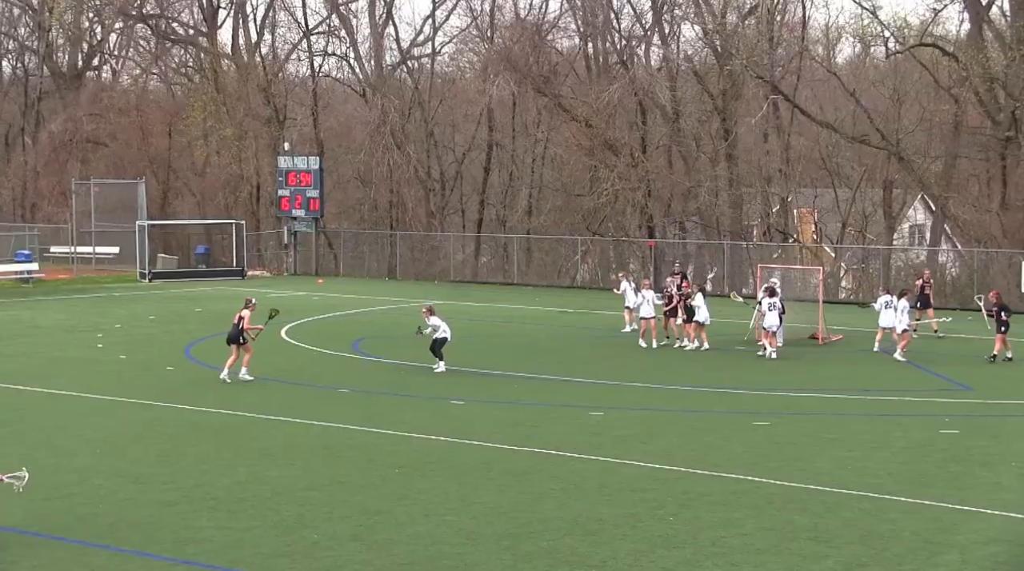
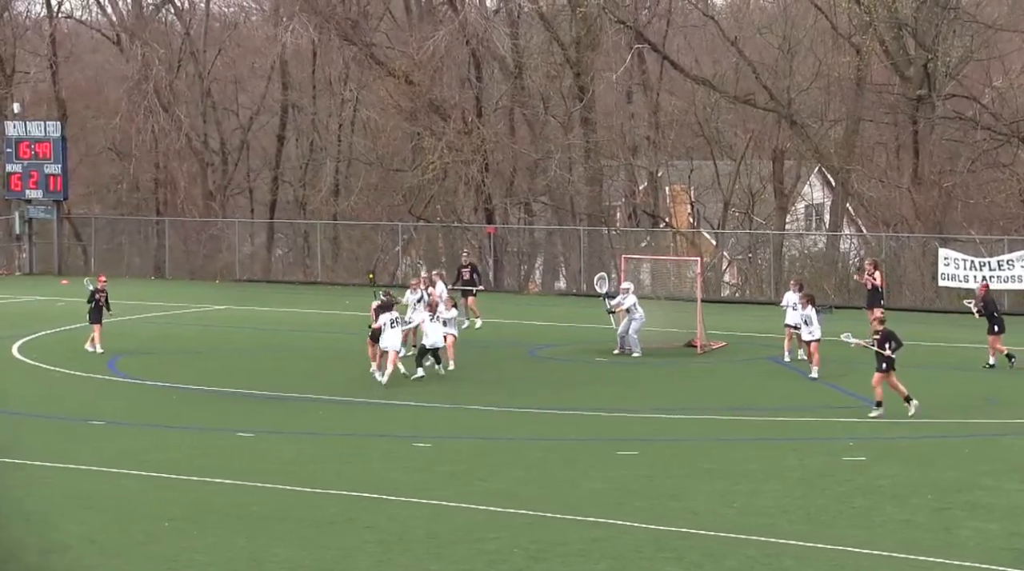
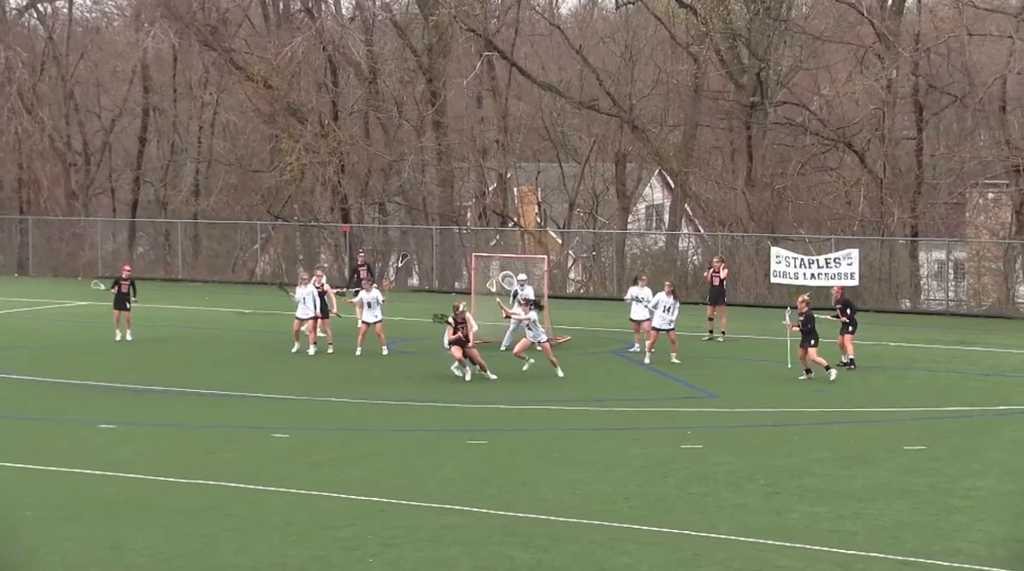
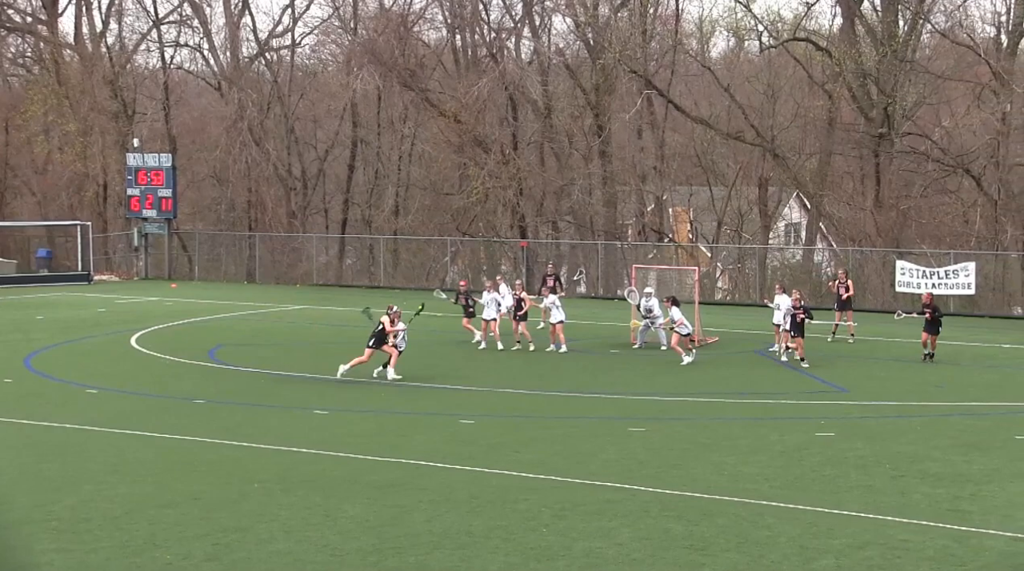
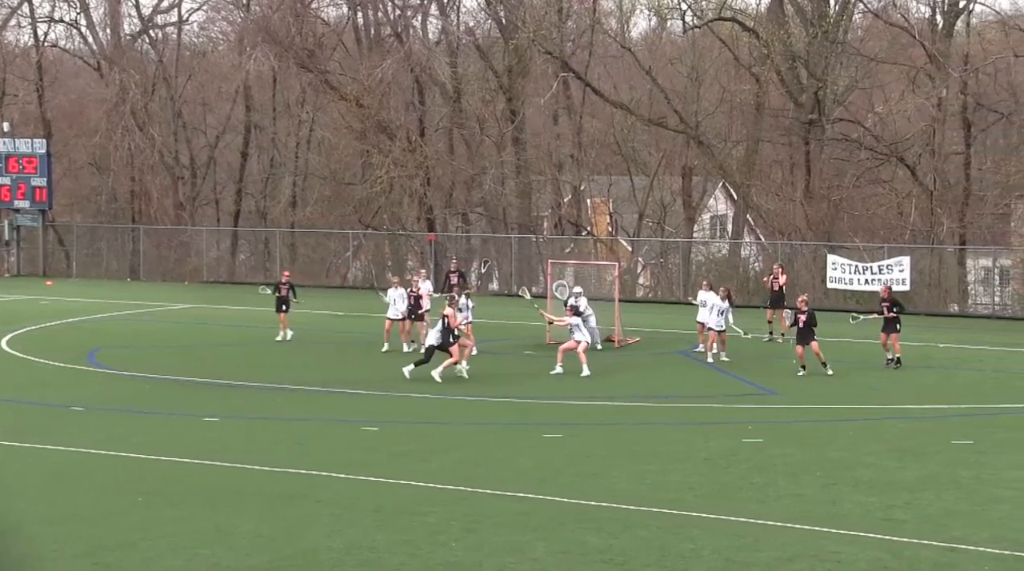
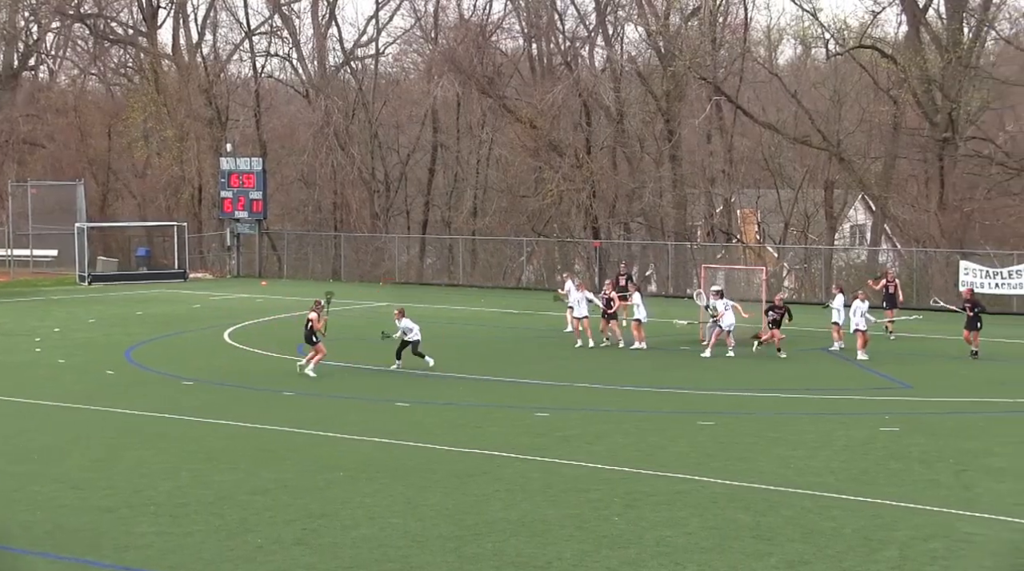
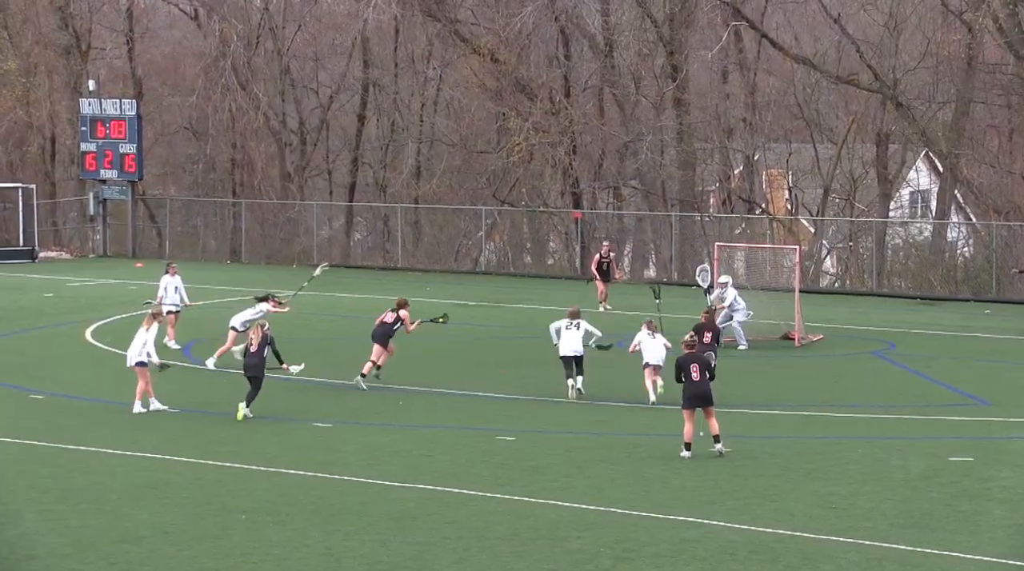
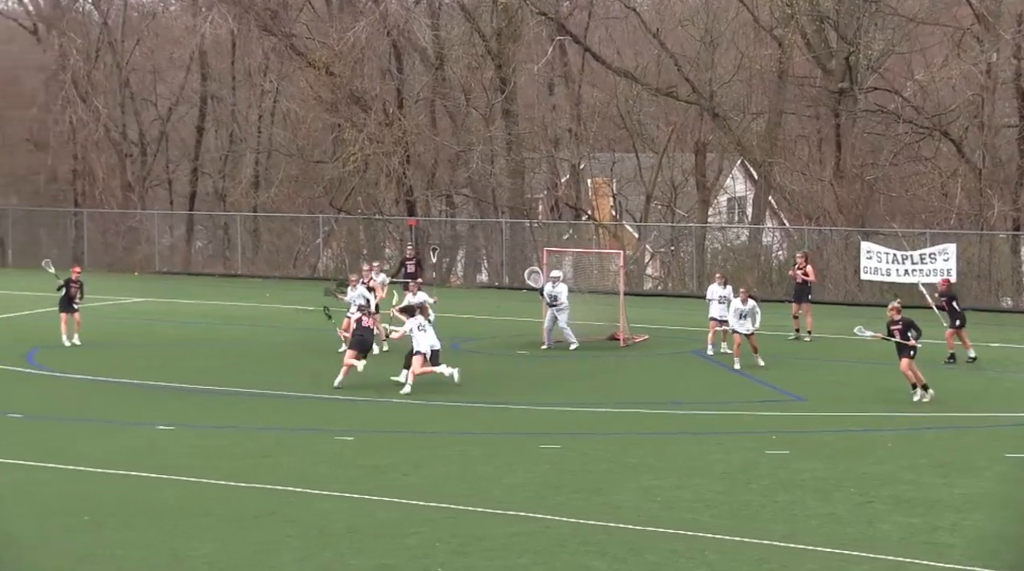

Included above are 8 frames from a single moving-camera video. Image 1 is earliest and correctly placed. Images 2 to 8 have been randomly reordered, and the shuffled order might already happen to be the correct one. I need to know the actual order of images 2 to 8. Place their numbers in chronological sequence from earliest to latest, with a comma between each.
6, 4, 5, 3, 8, 2, 7
